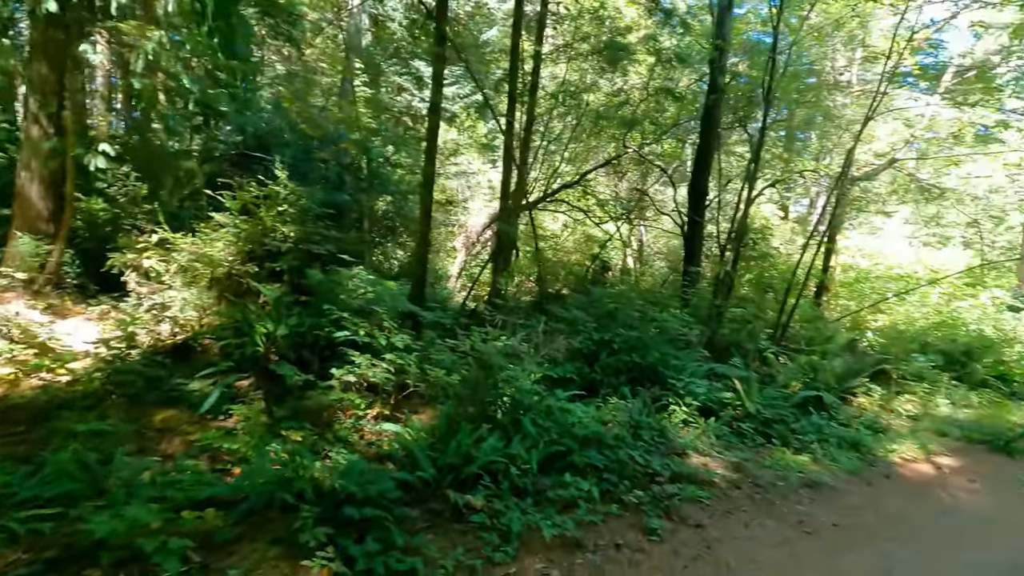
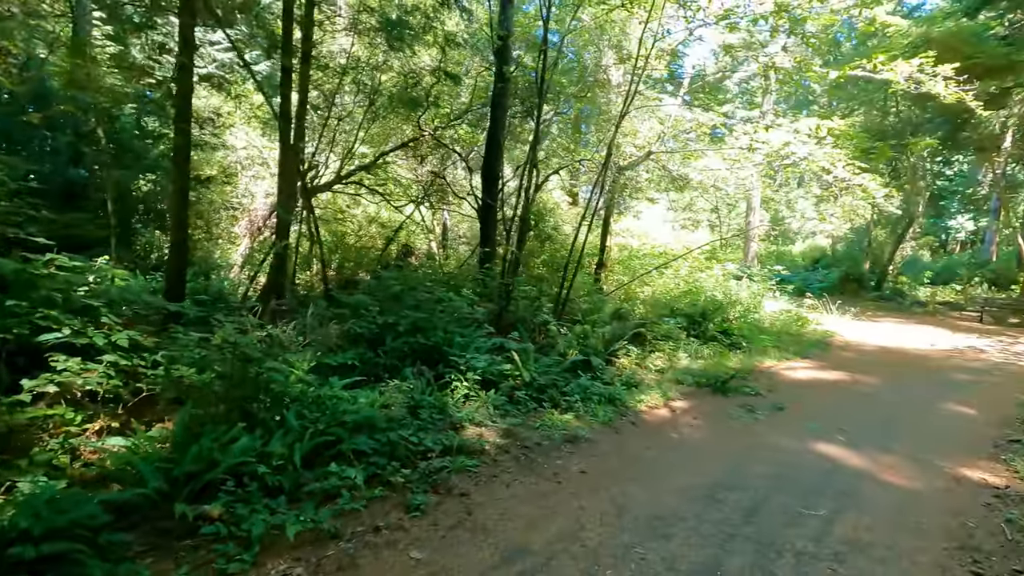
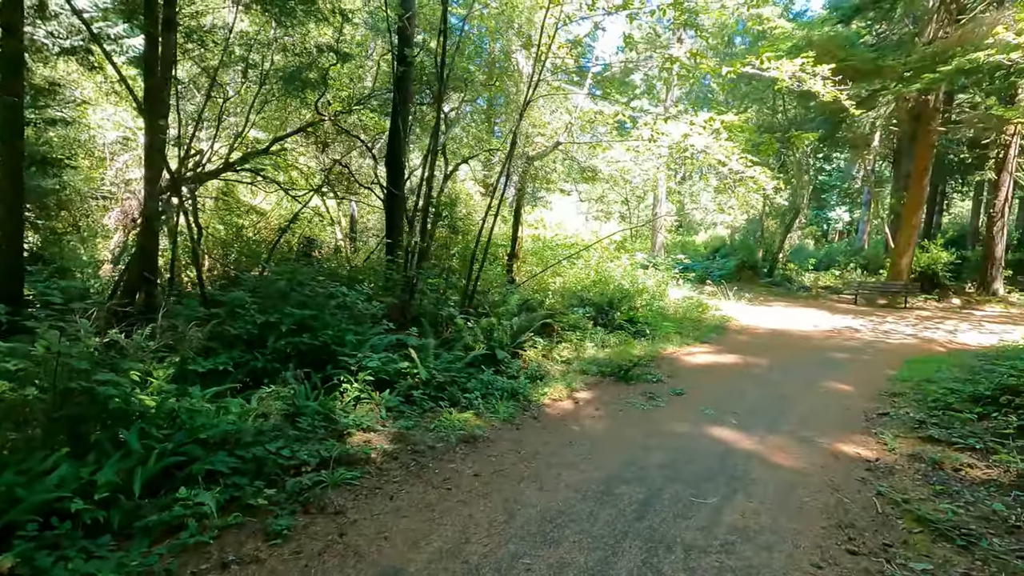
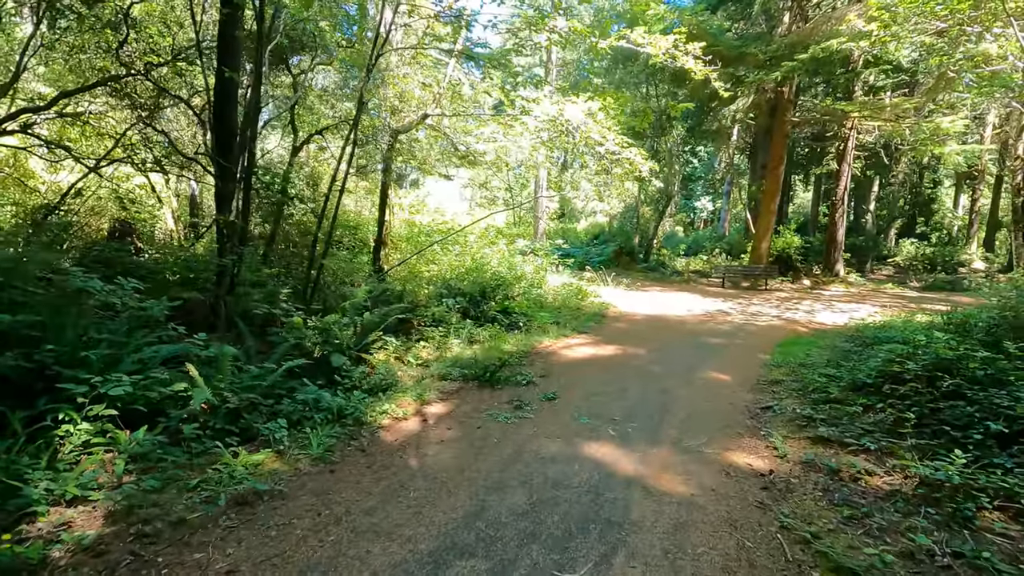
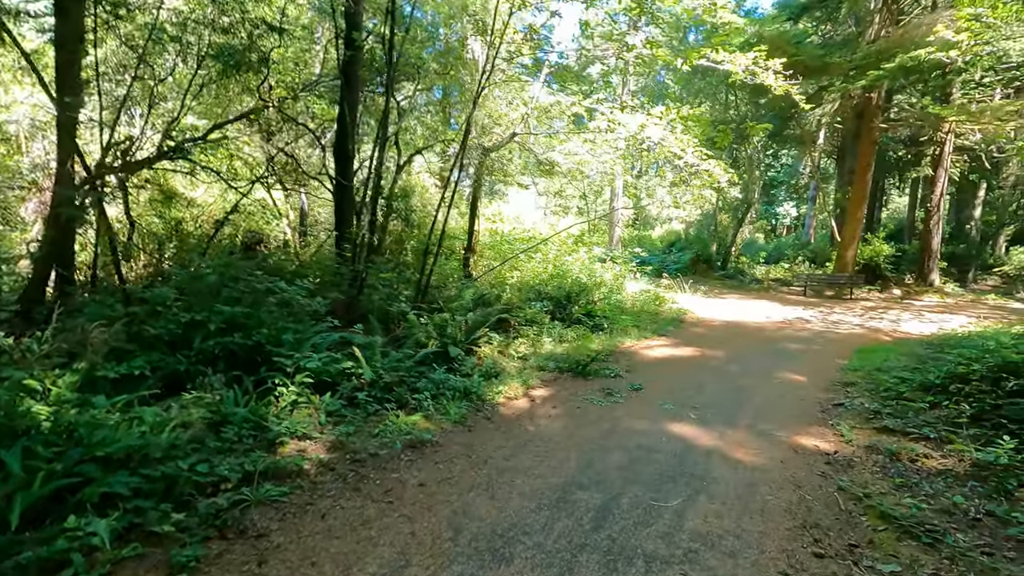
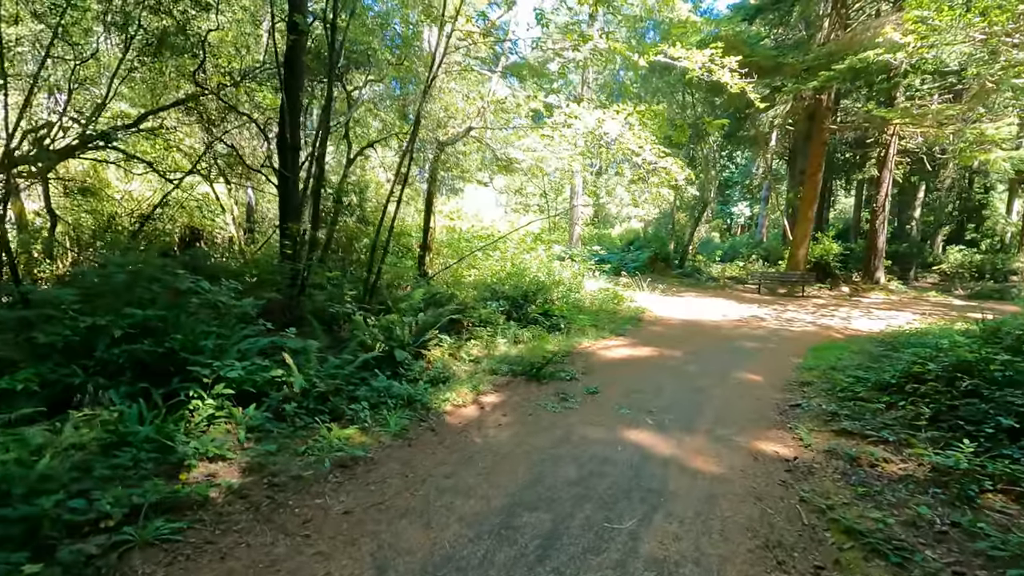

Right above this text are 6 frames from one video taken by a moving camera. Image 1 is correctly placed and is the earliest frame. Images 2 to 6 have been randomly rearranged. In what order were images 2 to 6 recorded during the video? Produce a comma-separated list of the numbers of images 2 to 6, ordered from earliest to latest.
2, 3, 5, 6, 4
